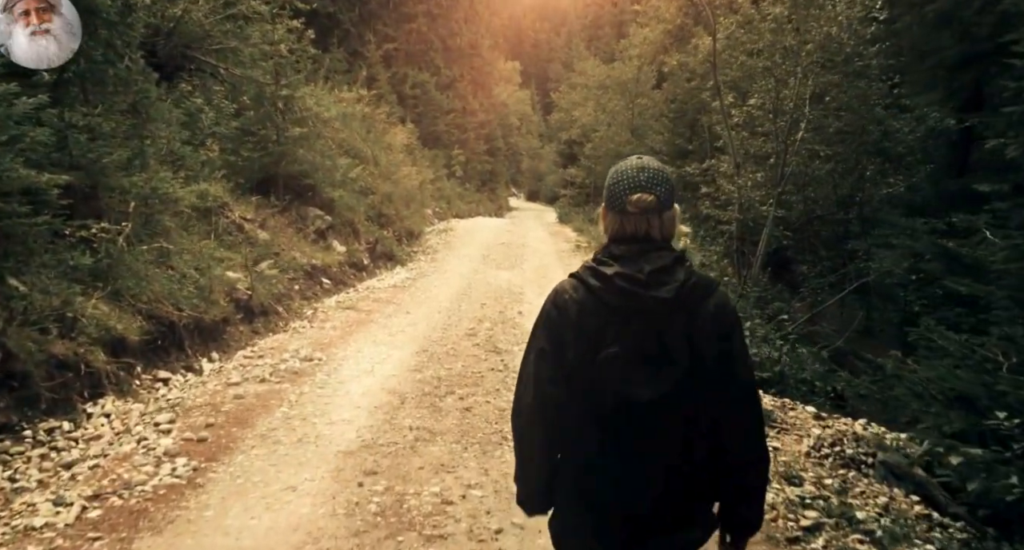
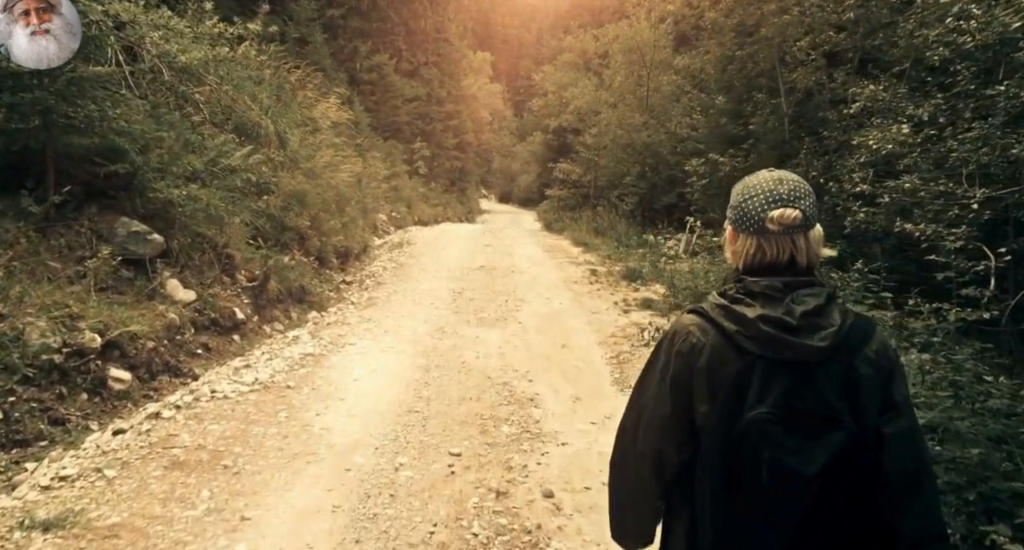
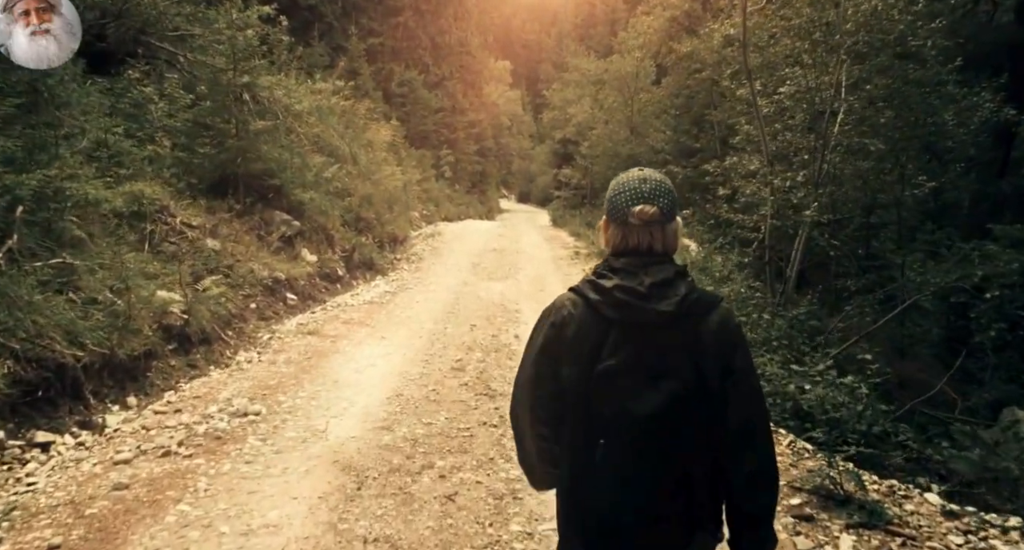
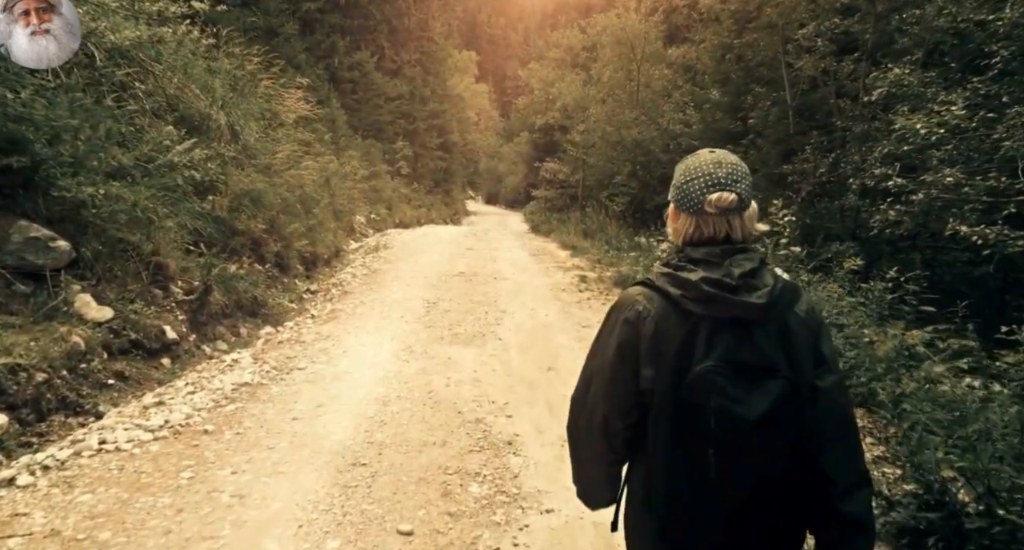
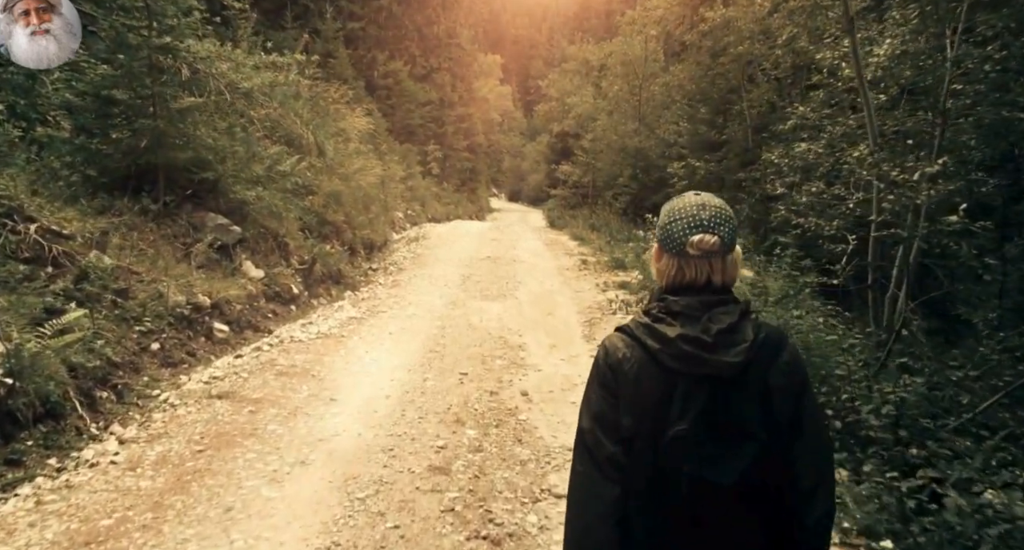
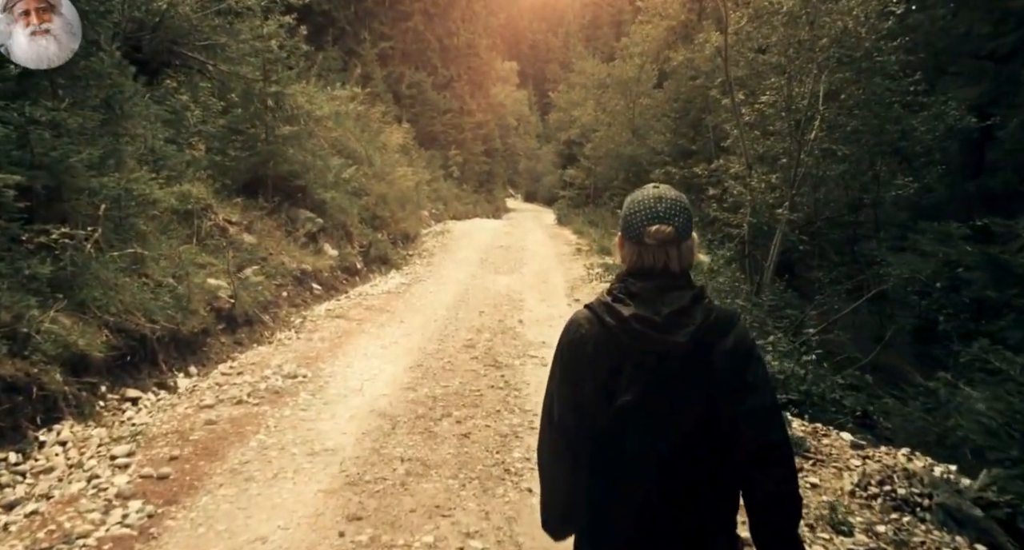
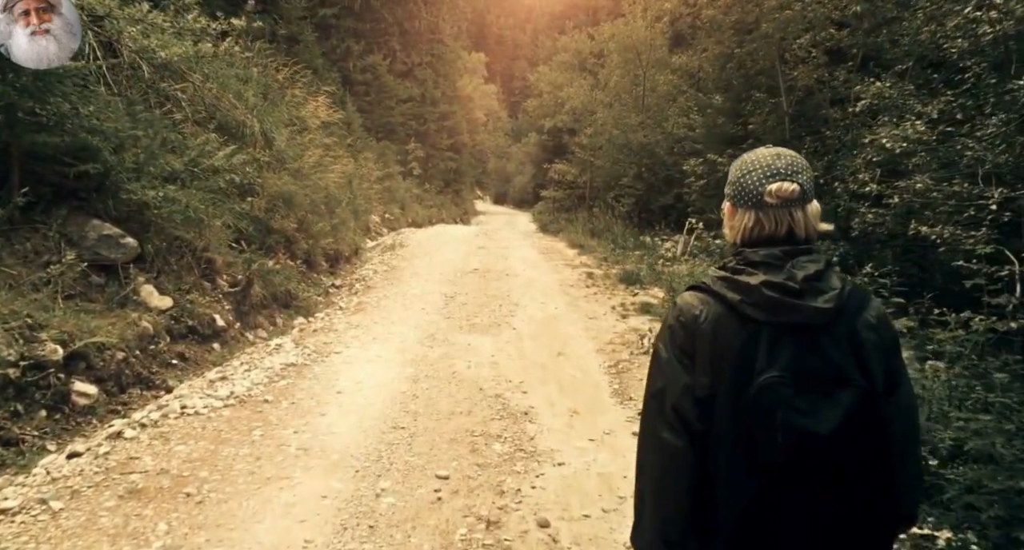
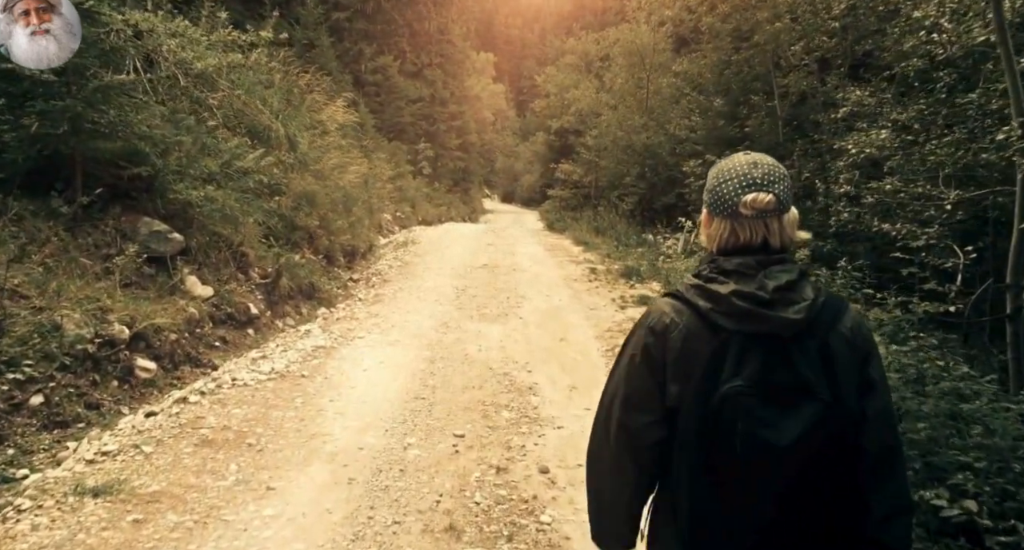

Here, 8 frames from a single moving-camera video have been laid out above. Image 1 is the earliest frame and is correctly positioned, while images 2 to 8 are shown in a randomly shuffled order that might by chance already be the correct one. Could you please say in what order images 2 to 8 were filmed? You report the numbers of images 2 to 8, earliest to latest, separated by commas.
6, 3, 5, 8, 2, 7, 4
